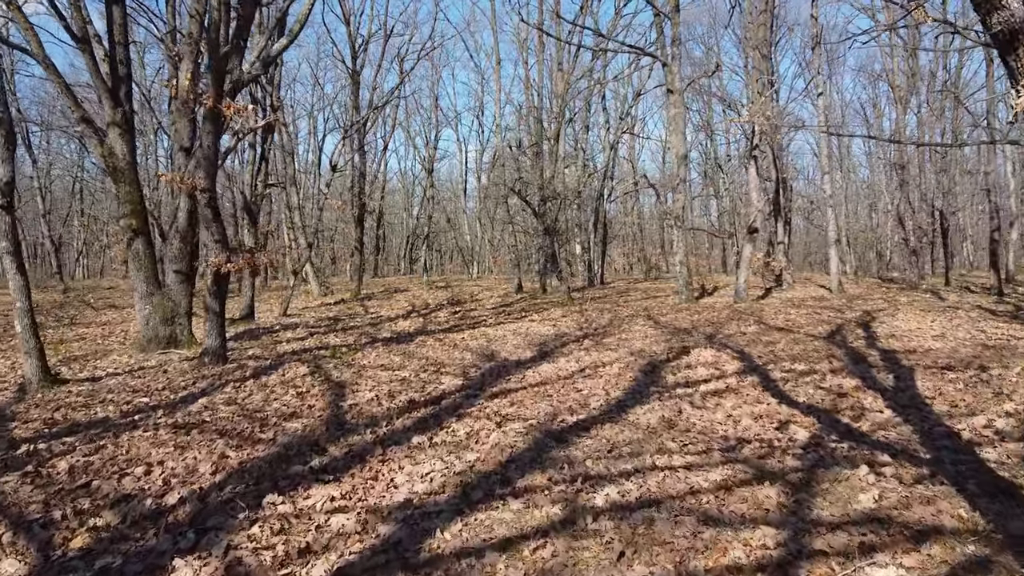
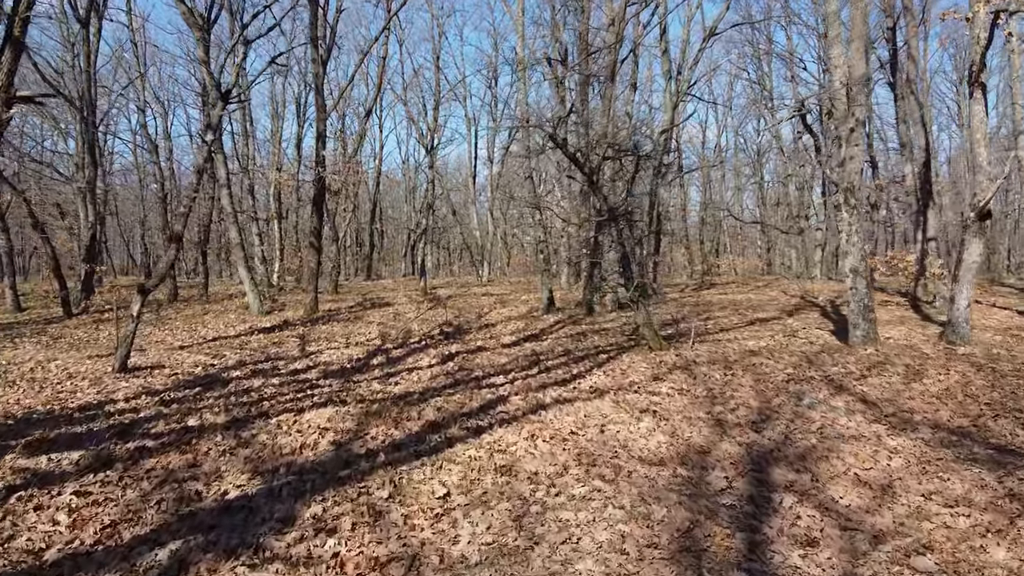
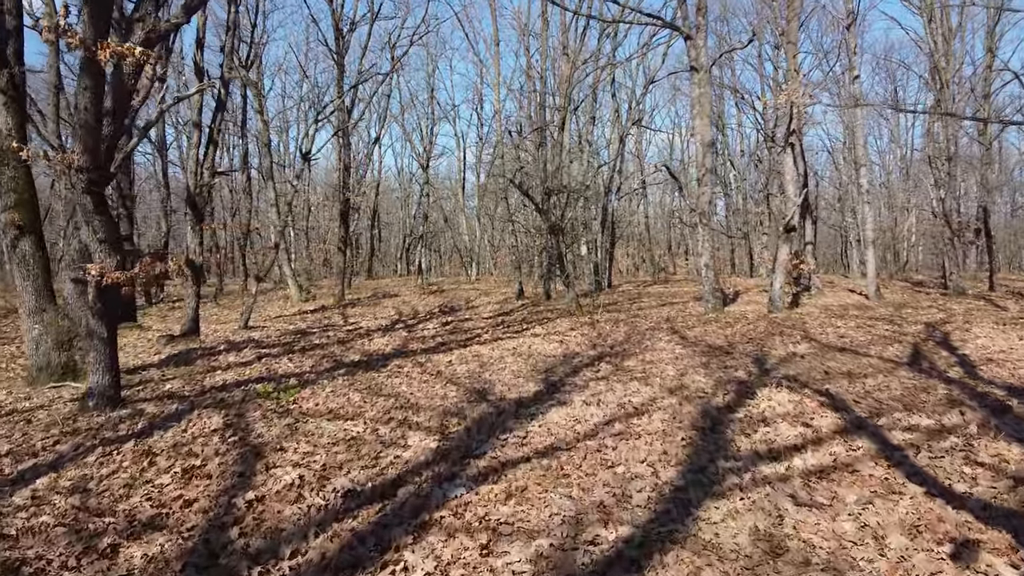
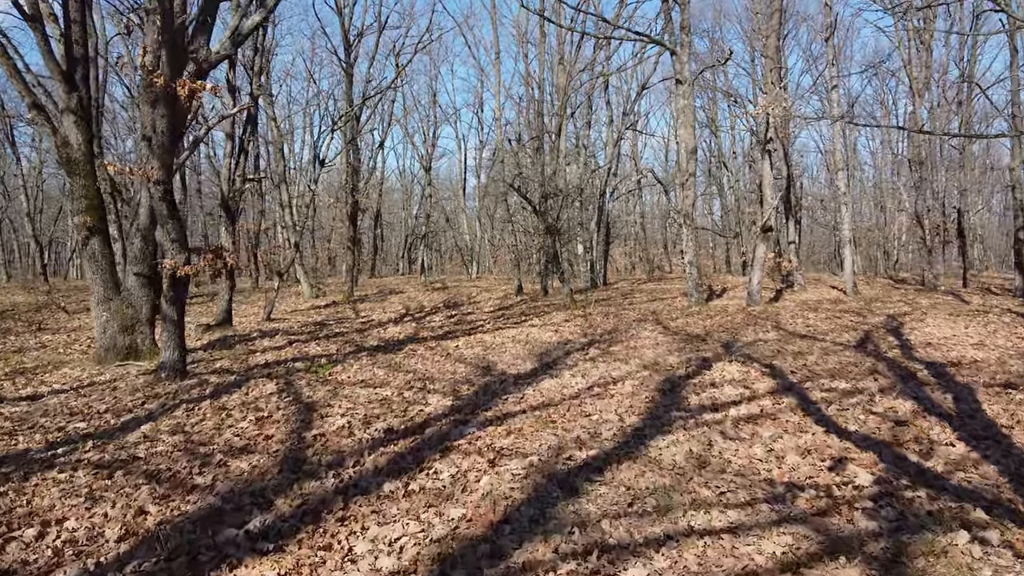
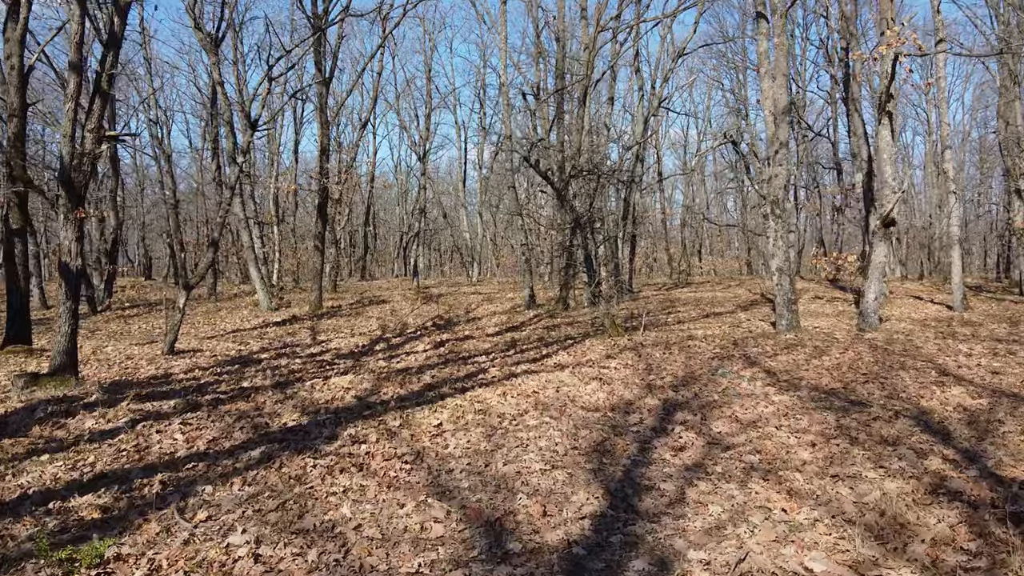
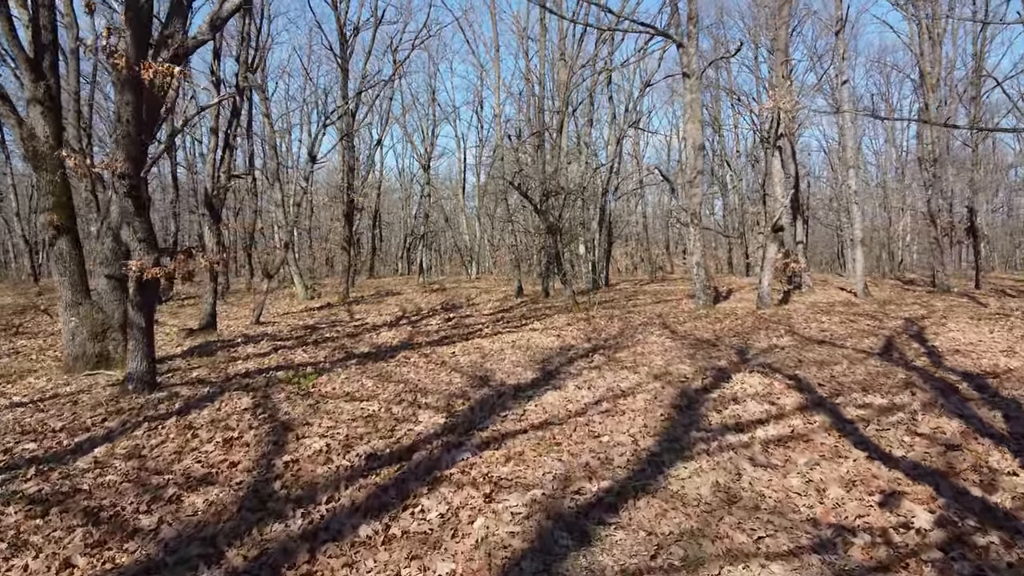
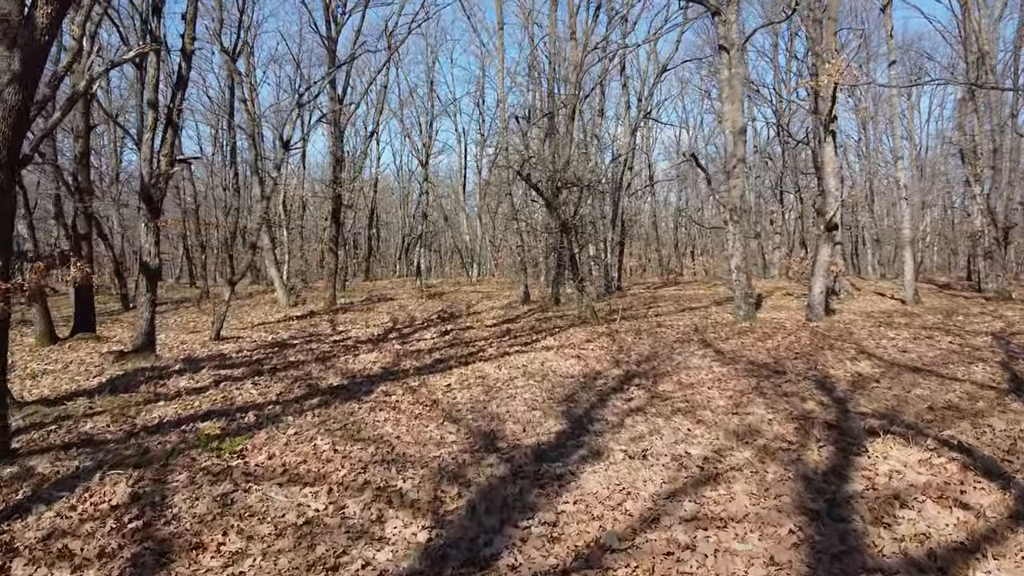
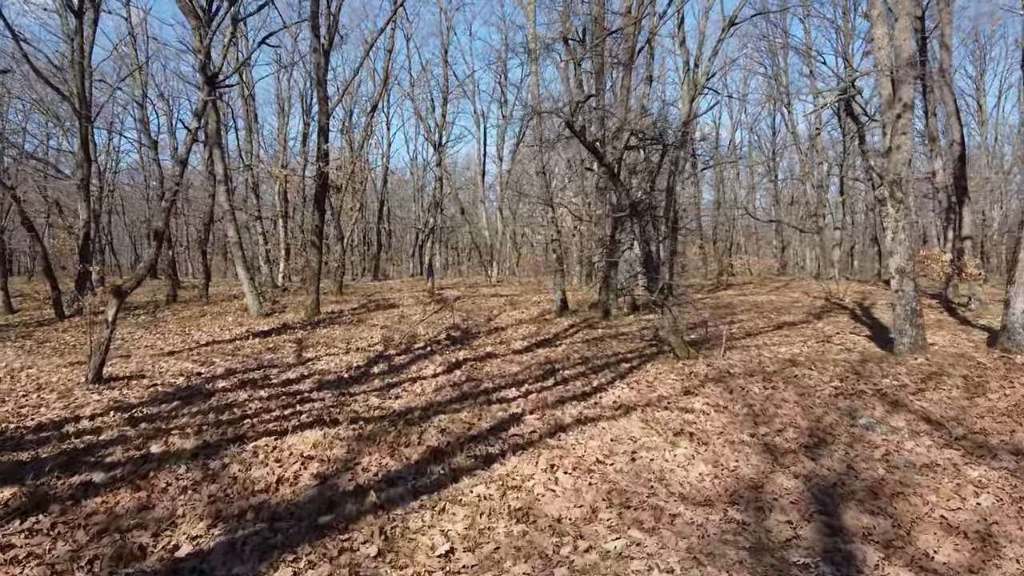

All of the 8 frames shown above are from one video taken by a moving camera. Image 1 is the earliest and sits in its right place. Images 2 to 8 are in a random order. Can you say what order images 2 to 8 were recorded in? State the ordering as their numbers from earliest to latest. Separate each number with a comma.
4, 6, 3, 7, 5, 2, 8
